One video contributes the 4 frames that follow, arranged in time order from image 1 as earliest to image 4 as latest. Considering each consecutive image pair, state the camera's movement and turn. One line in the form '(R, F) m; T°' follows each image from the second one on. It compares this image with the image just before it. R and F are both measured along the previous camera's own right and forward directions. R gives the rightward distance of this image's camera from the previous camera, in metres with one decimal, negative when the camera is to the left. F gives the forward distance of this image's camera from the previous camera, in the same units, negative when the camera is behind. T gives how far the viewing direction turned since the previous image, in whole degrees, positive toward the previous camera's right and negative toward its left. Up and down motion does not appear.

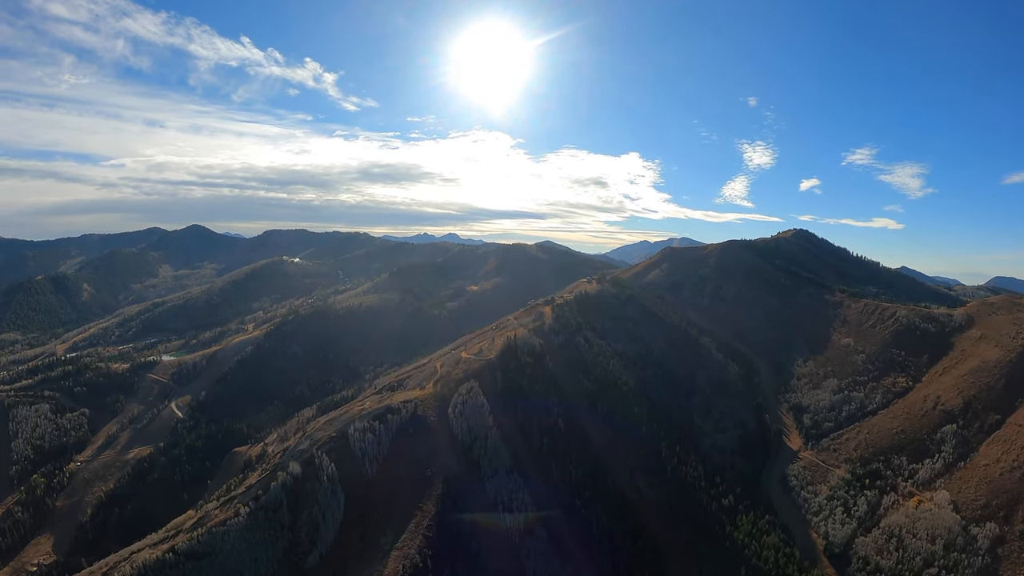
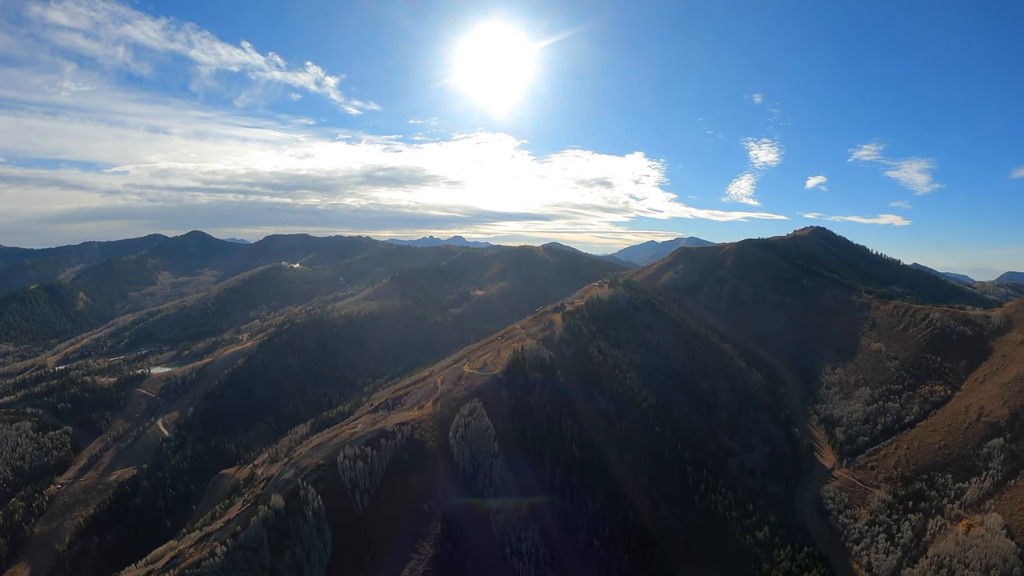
(-0.1, +9.0) m; -1°
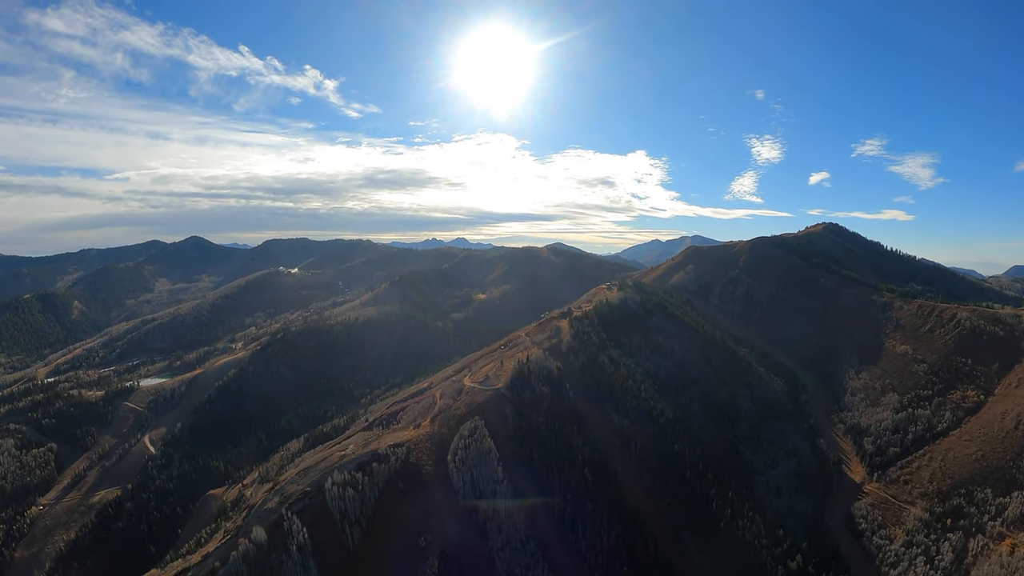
(+0.1, +7.1) m; 0°
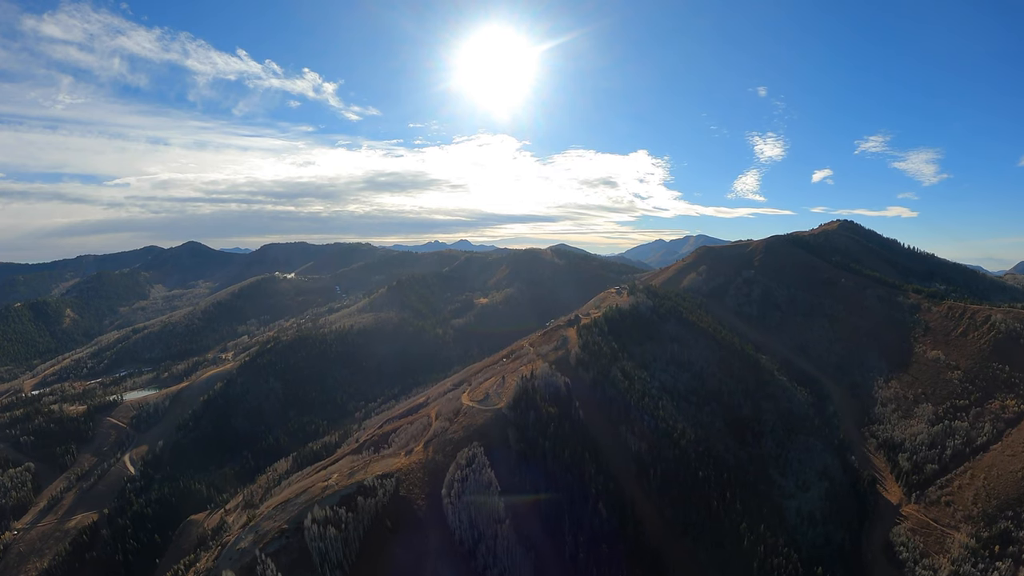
(+0.2, +8.1) m; 0°
